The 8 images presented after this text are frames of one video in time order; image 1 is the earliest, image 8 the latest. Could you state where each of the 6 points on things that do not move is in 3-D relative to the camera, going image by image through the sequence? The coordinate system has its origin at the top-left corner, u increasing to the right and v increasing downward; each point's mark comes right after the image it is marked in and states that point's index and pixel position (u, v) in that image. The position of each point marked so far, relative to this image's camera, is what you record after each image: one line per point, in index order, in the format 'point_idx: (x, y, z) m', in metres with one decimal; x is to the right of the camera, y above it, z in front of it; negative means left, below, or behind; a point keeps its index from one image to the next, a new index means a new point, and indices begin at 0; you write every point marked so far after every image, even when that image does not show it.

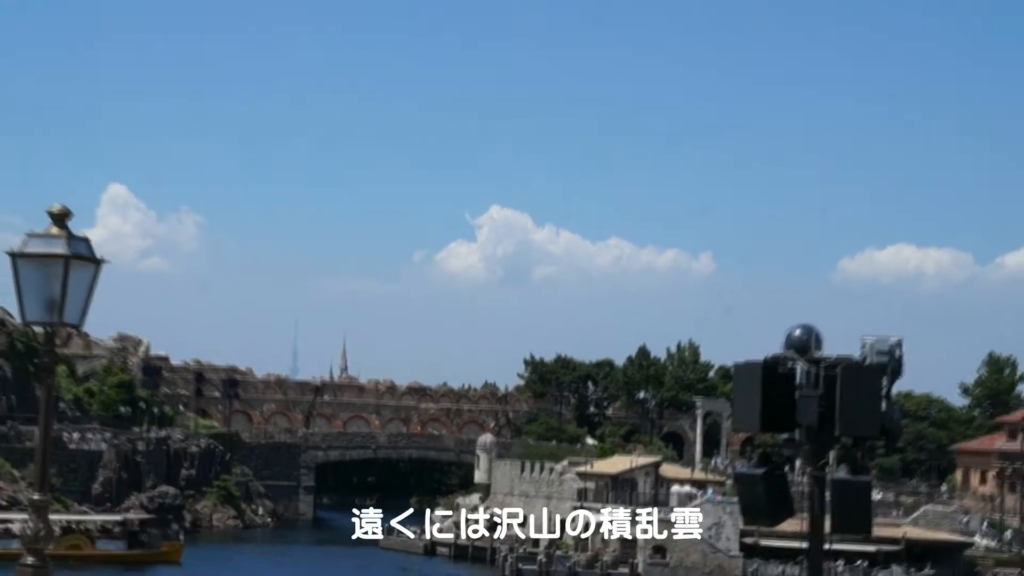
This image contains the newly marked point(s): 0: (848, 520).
0: (+3.5, -2.3, +11.4) m
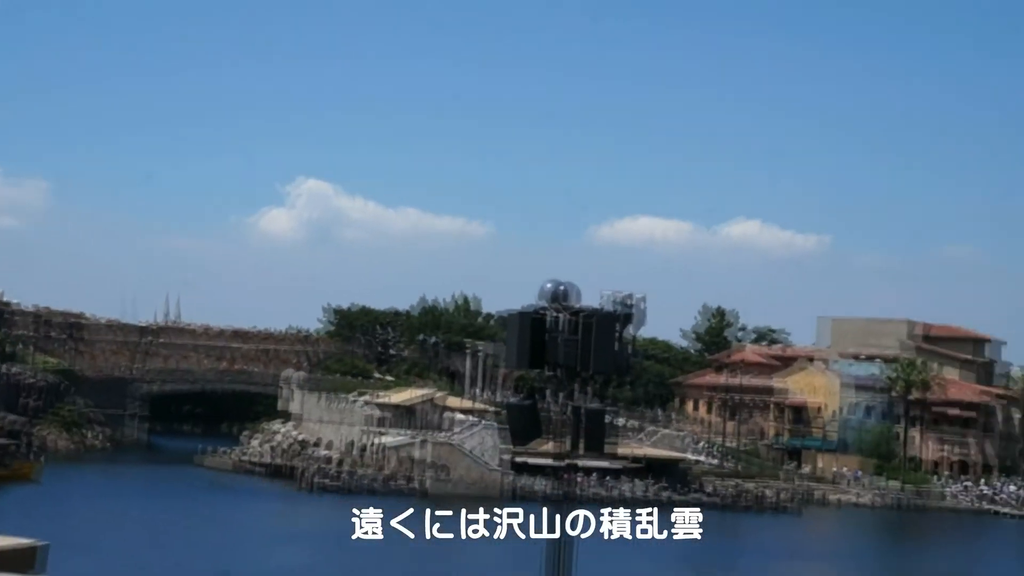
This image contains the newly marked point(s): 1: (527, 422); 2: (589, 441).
0: (+1.0, -1.8, +13.7) m
1: (+0.2, -1.6, +13.7) m
2: (+1.0, -1.8, +13.7) m
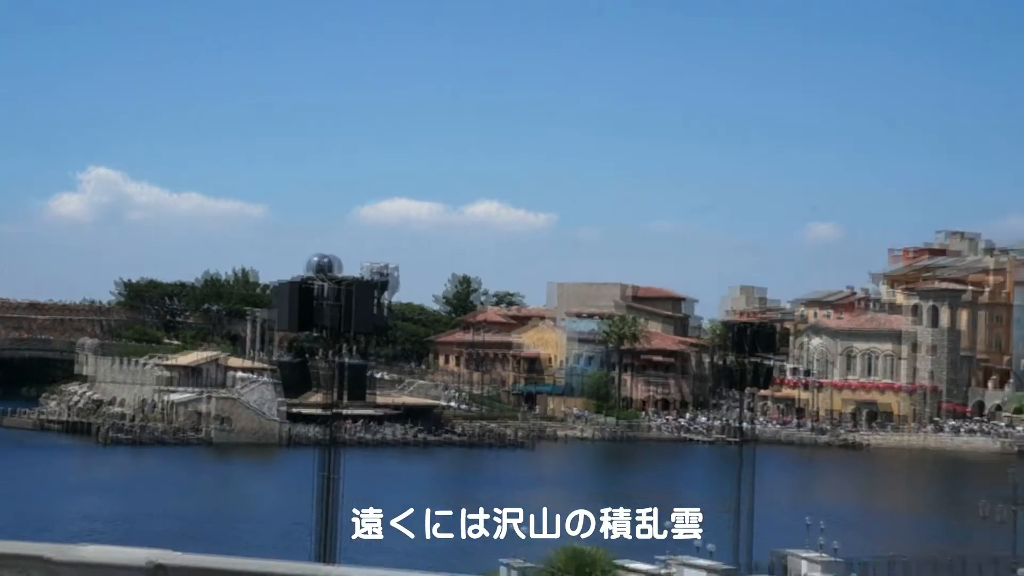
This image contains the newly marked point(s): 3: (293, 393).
0: (-2.3, -1.4, +16.0) m
1: (-3.1, -1.2, +15.9) m
2: (-2.3, -1.4, +16.0) m
3: (-3.2, -1.5, +16.1) m
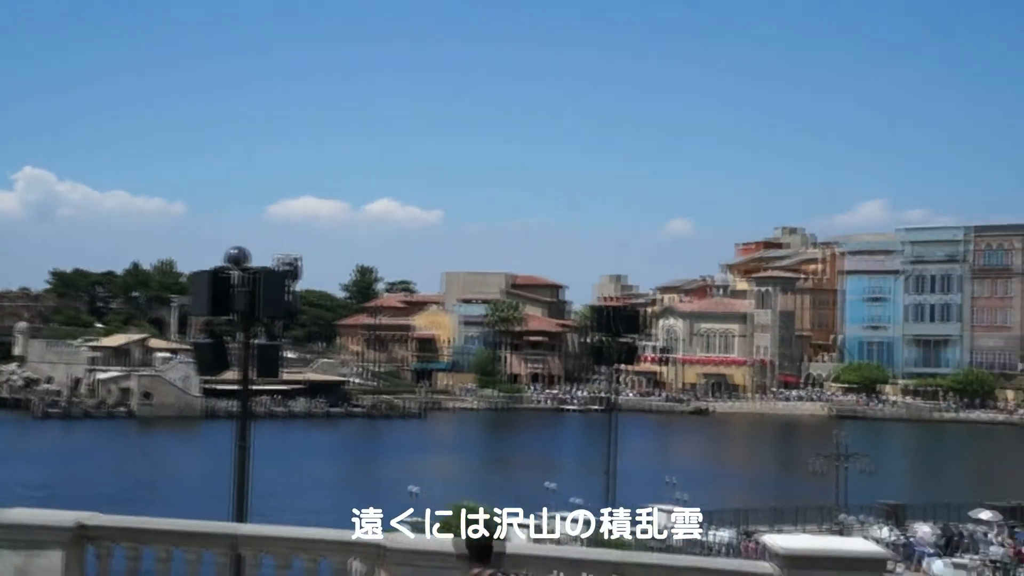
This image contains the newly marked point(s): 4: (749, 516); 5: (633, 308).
0: (-4.0, -1.2, +18.0) m
1: (-4.8, -1.0, +17.8) m
2: (-4.0, -1.2, +18.0) m
3: (-4.9, -1.3, +18.0) m
4: (+4.3, -4.1, +20.1) m
5: (+2.0, -0.3, +18.6) m
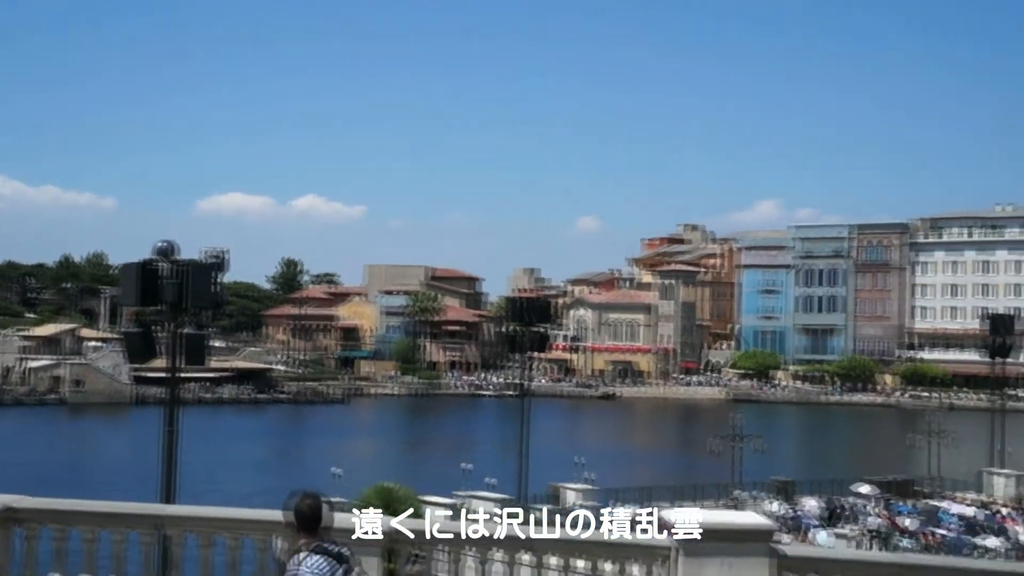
0: (-5.4, -1.1, +18.8) m
1: (-6.2, -0.9, +18.6) m
2: (-5.4, -1.1, +18.8) m
3: (-6.3, -1.2, +18.7) m
4: (+2.7, -4.0, +21.4) m
5: (+0.6, -0.2, +19.7) m
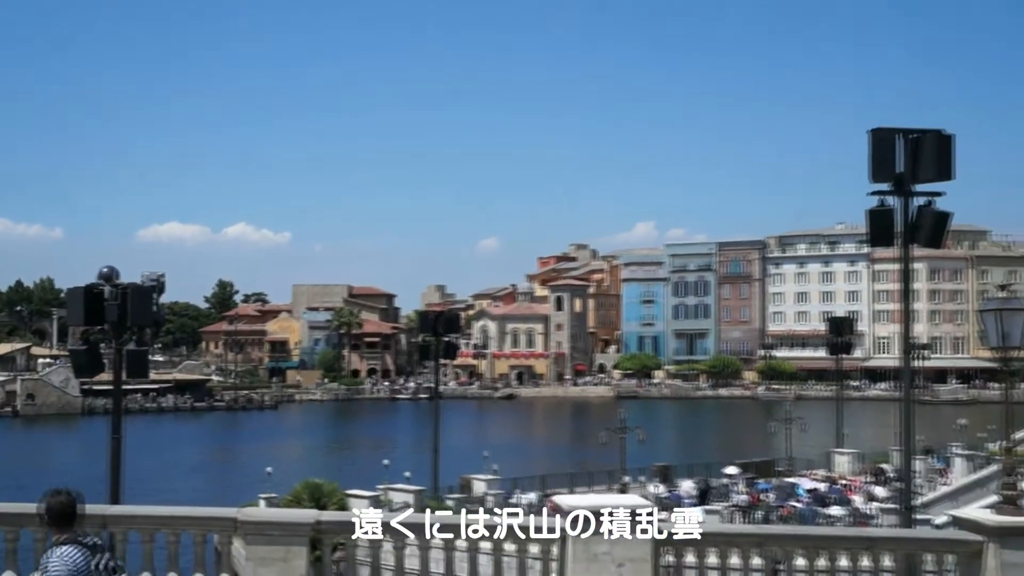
0: (-7.1, -1.5, +21.0) m
1: (-7.8, -1.3, +20.7) m
2: (-7.1, -1.5, +21.0) m
3: (-8.0, -1.6, +20.9) m
4: (+0.9, -4.2, +24.2) m
5: (-1.2, -0.5, +22.4) m
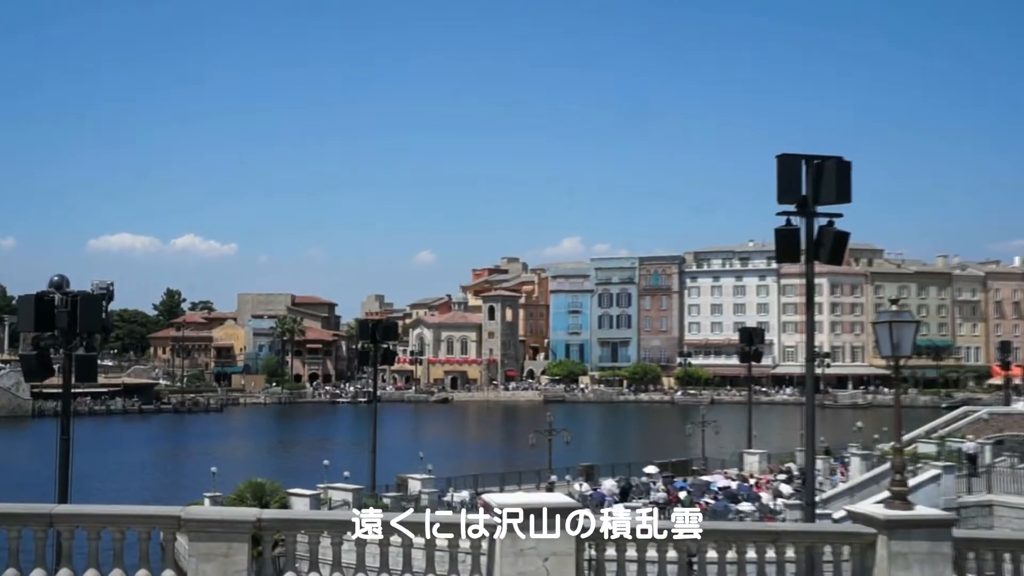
0: (-8.4, -1.6, +21.9) m
1: (-9.1, -1.5, +21.6) m
2: (-8.4, -1.6, +21.9) m
3: (-9.3, -1.8, +21.8) m
4: (-0.7, -4.5, +25.6) m
5: (-2.6, -0.7, +23.7) m
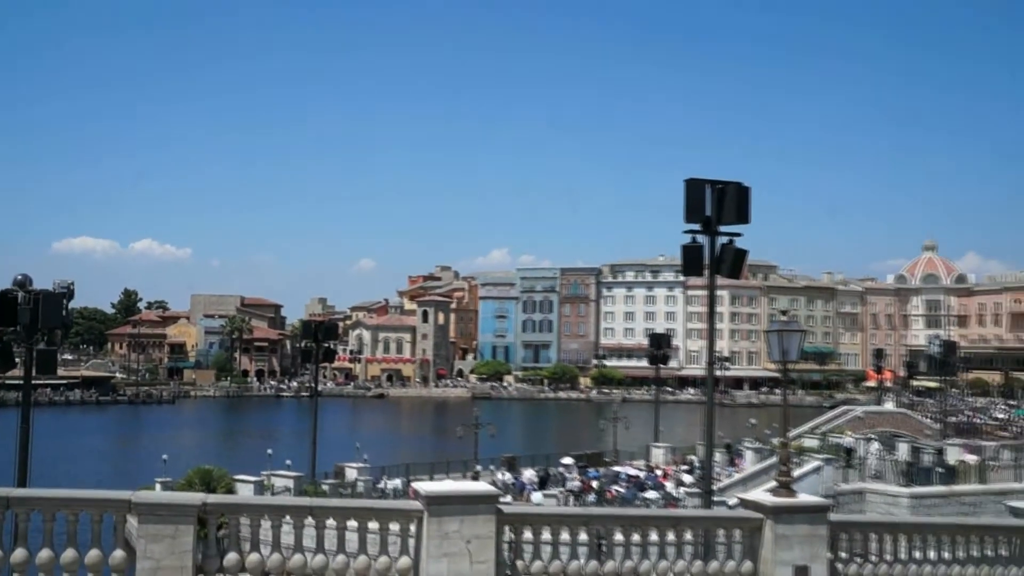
0: (-9.9, -1.6, +23.7) m
1: (-10.6, -1.4, +23.4) m
2: (-9.9, -1.6, +23.7) m
3: (-10.7, -1.7, +23.5) m
4: (-2.5, -4.6, +27.8) m
5: (-4.2, -0.8, +25.8) m
